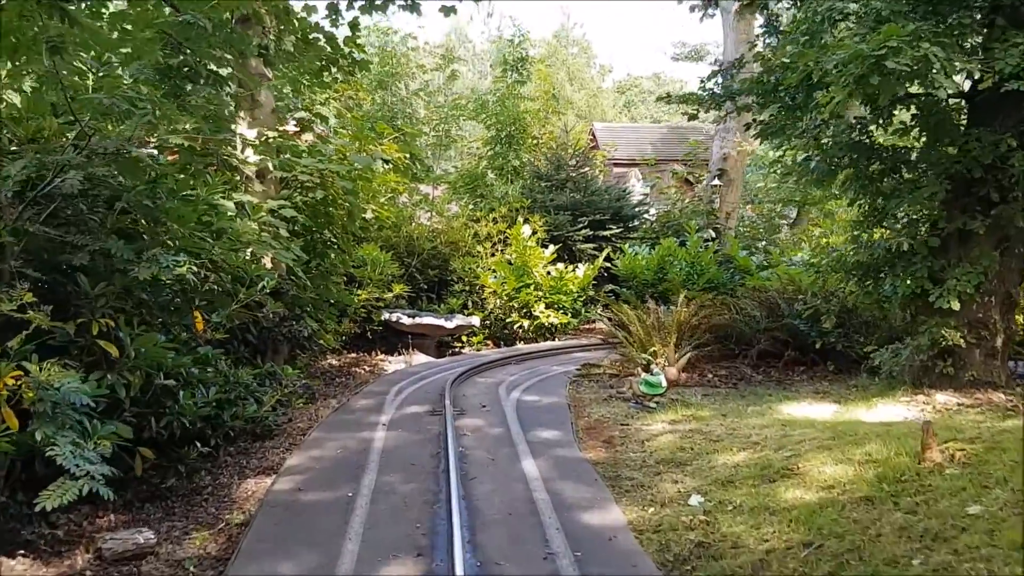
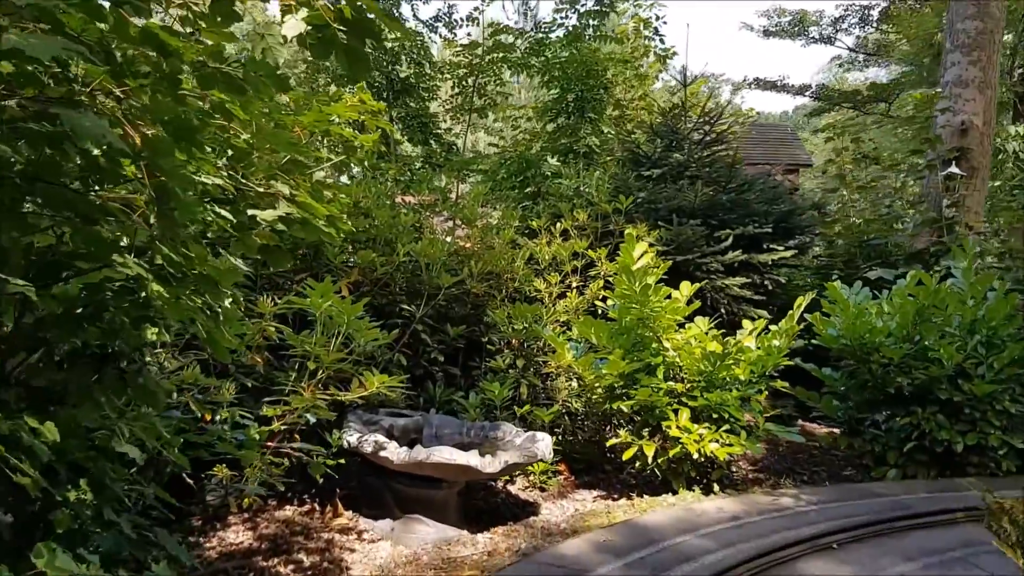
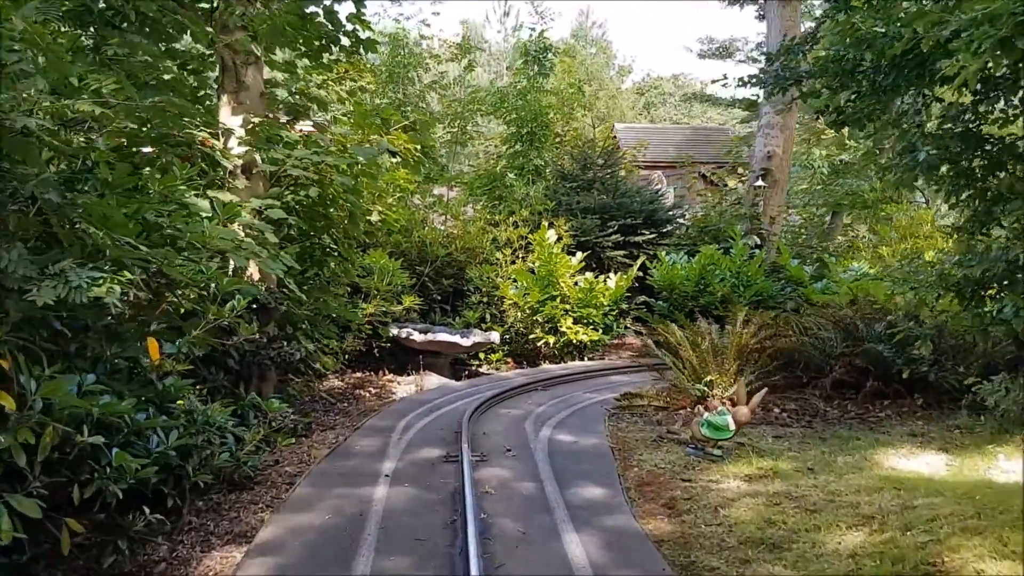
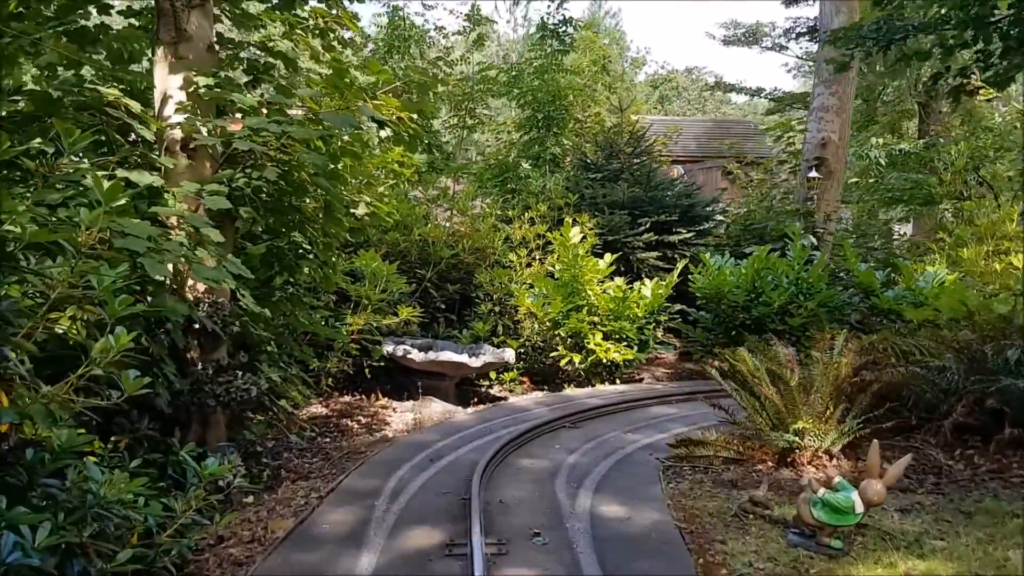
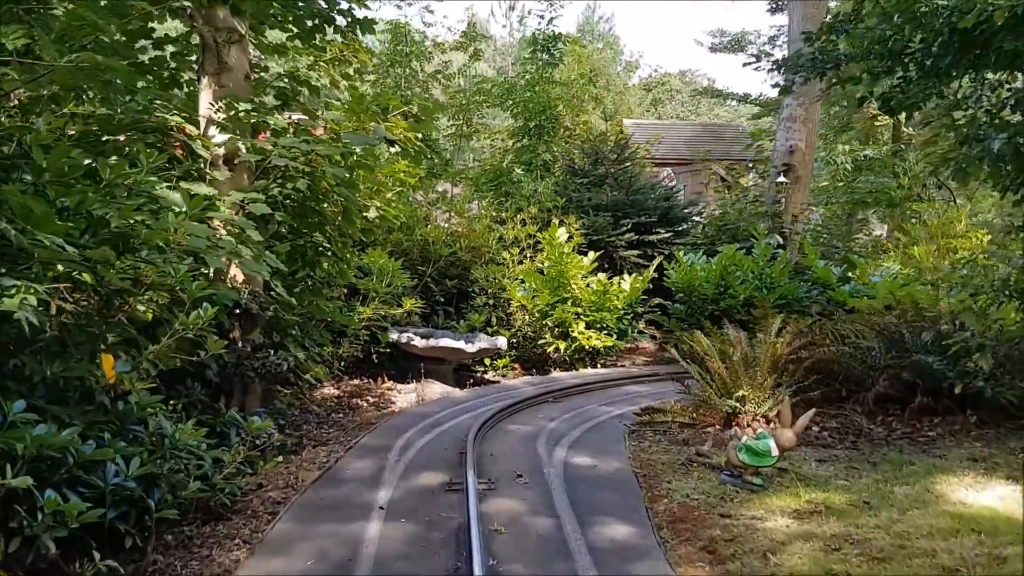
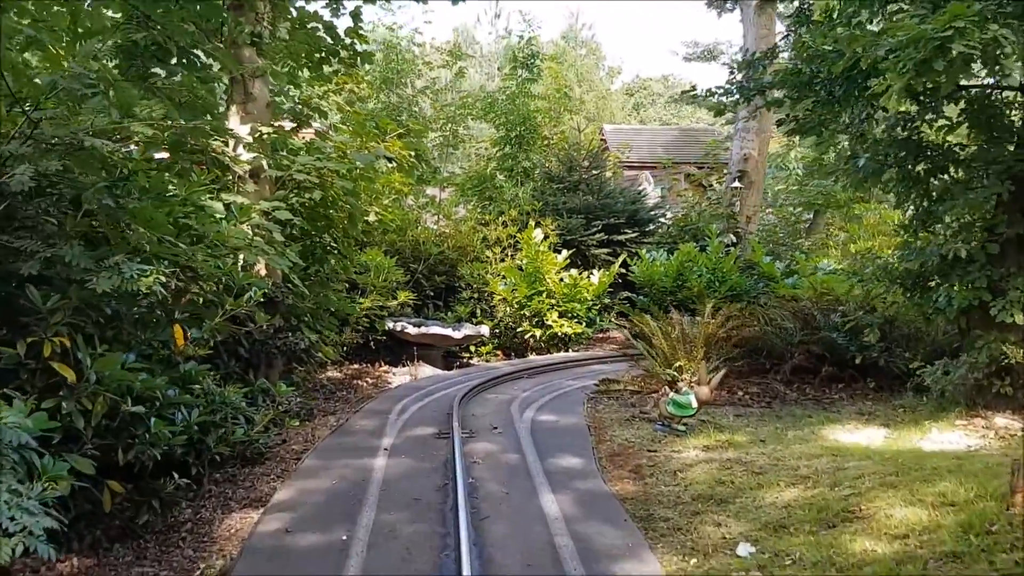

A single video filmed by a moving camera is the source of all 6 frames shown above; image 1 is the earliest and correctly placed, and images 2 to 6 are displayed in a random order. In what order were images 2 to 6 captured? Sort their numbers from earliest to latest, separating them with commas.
6, 3, 5, 4, 2
